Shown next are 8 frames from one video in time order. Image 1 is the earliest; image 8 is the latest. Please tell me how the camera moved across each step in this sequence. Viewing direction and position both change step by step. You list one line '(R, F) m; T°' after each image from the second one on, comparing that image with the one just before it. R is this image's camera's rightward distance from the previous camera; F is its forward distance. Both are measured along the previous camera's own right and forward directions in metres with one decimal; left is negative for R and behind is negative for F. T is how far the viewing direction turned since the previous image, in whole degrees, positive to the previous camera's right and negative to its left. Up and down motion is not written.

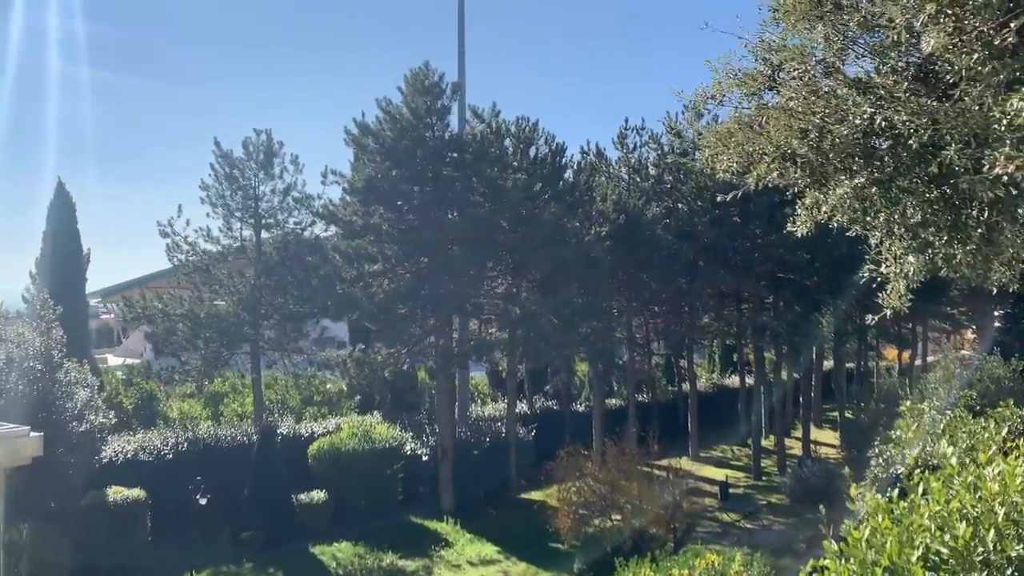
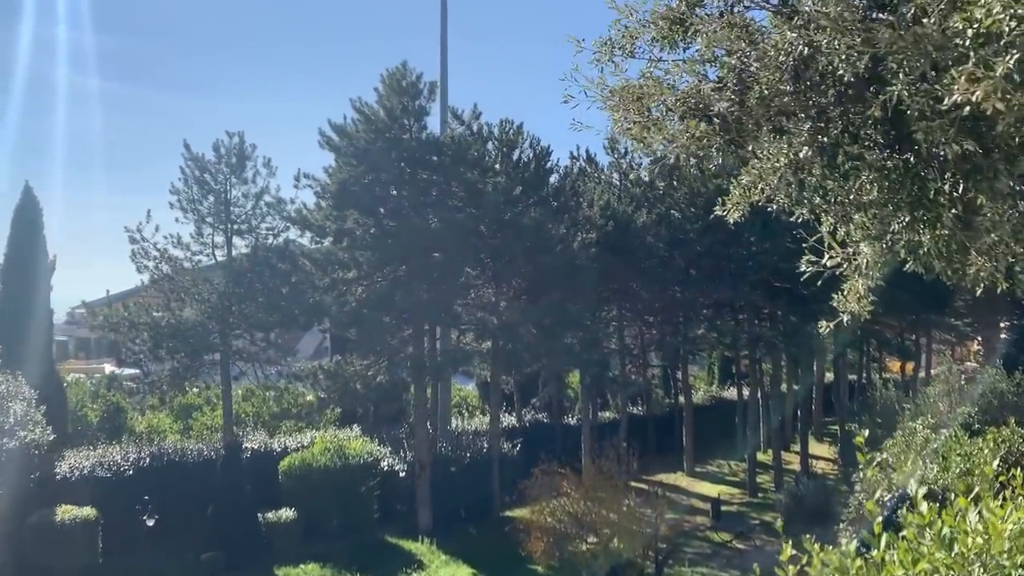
(+0.4, +0.6) m; 0°
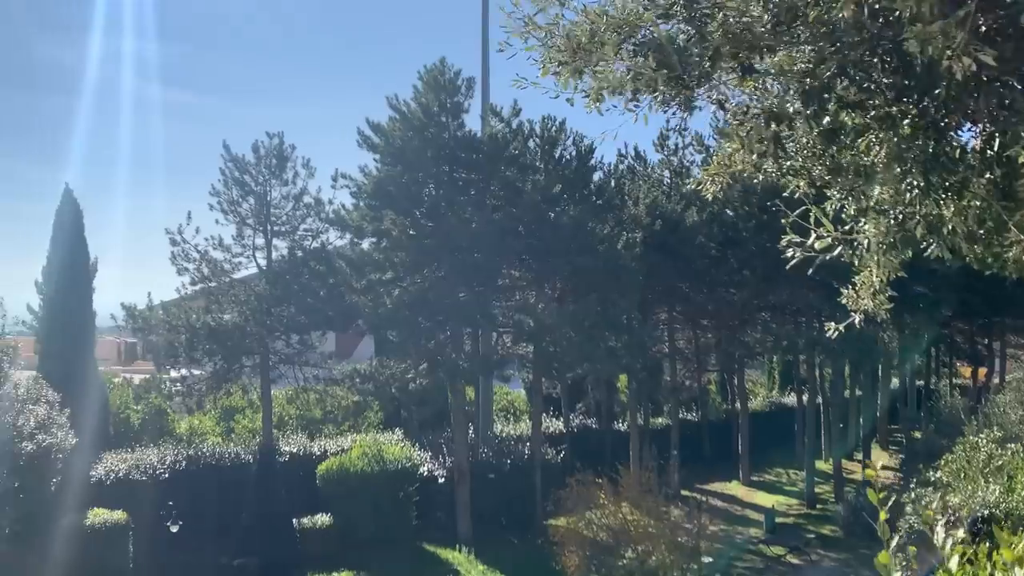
(+0.3, +0.4) m; -4°
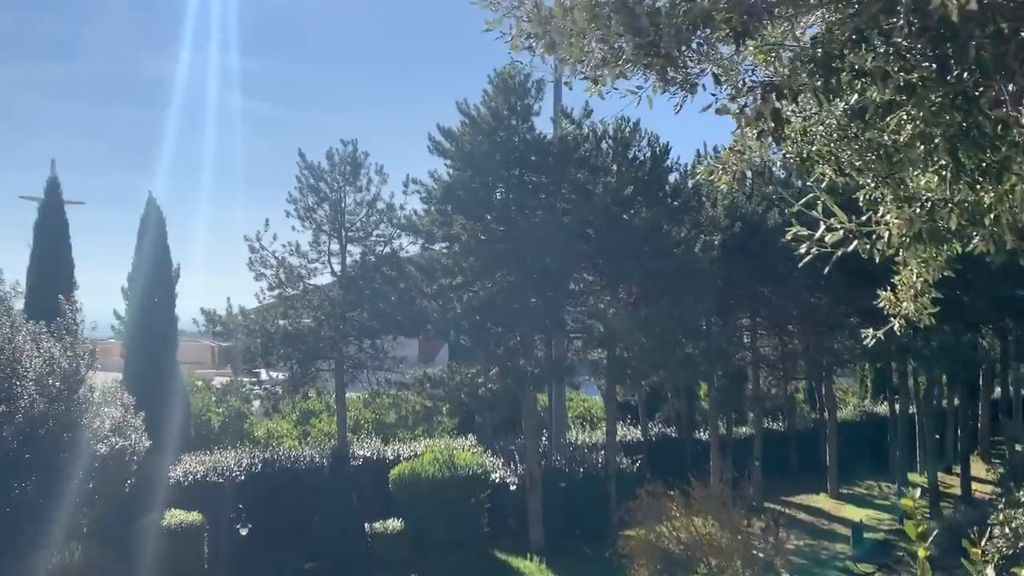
(+0.2, +0.2) m; -6°
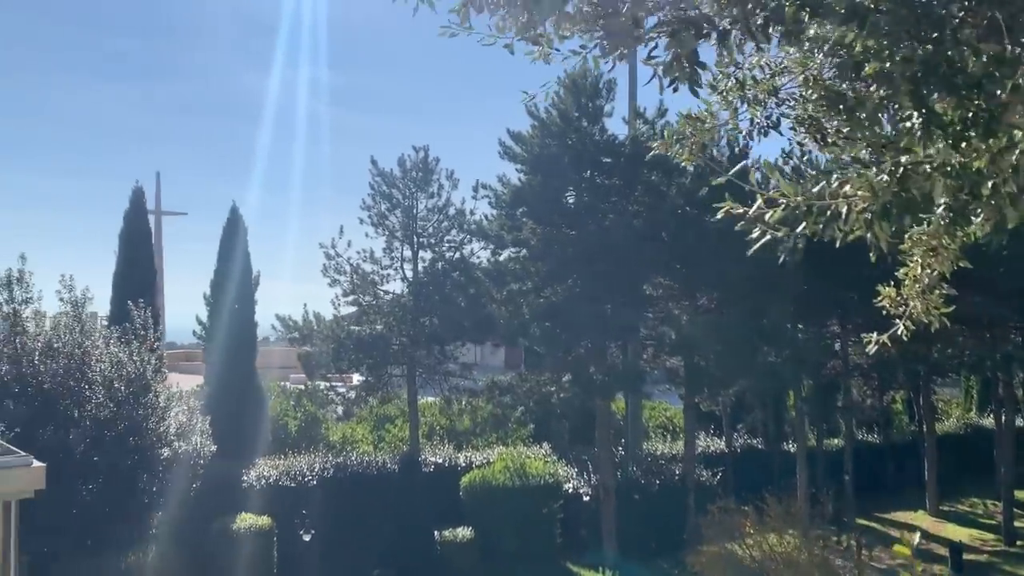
(+0.3, +0.2) m; -6°
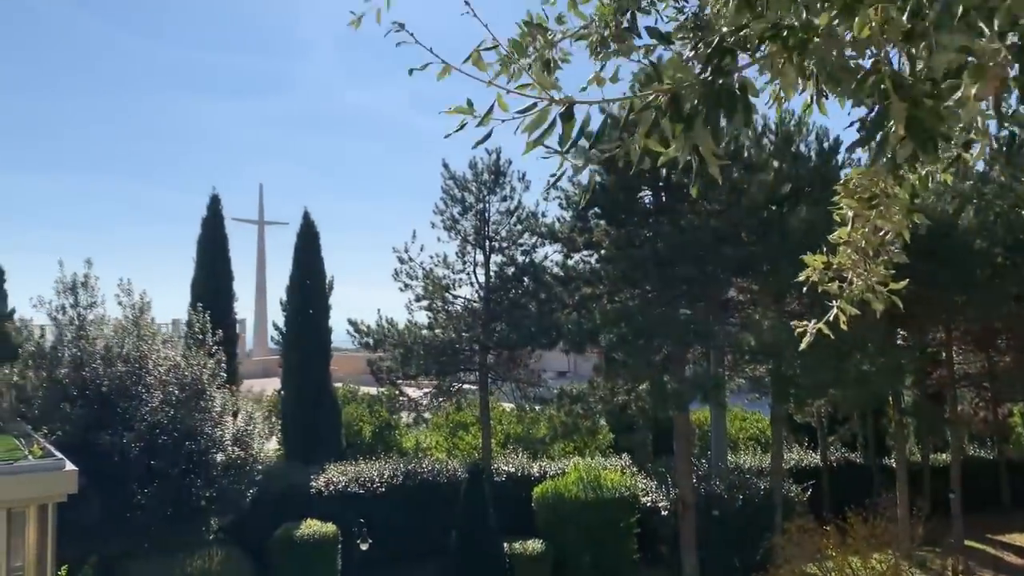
(+0.3, +0.4) m; -6°
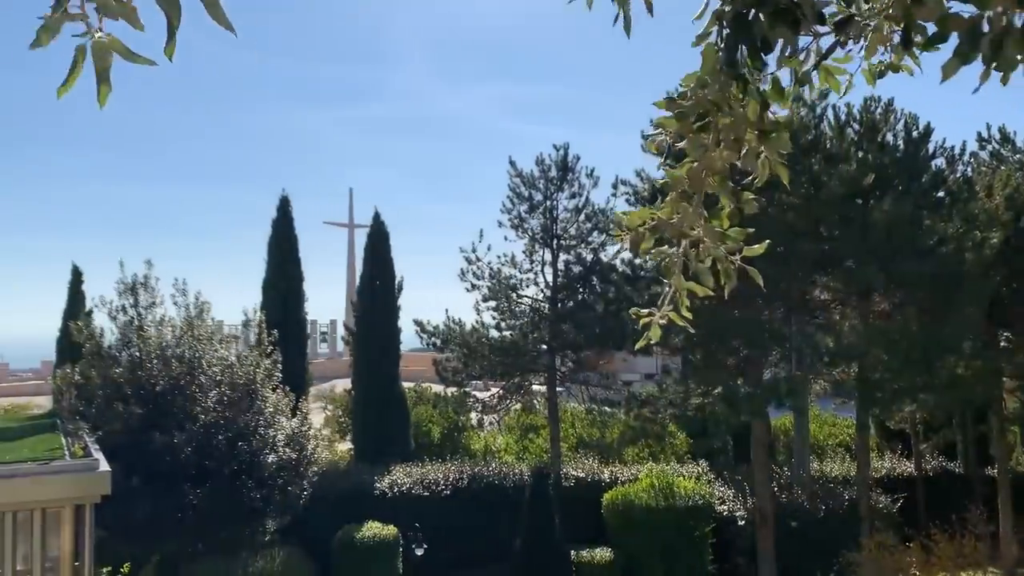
(+0.3, +0.3) m; -6°
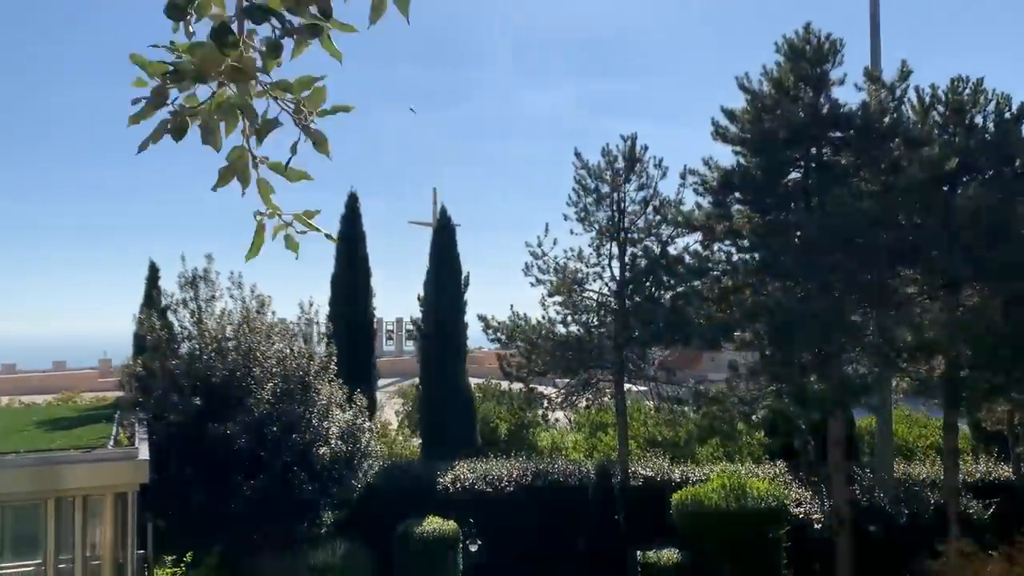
(+0.3, +0.2) m; -6°
